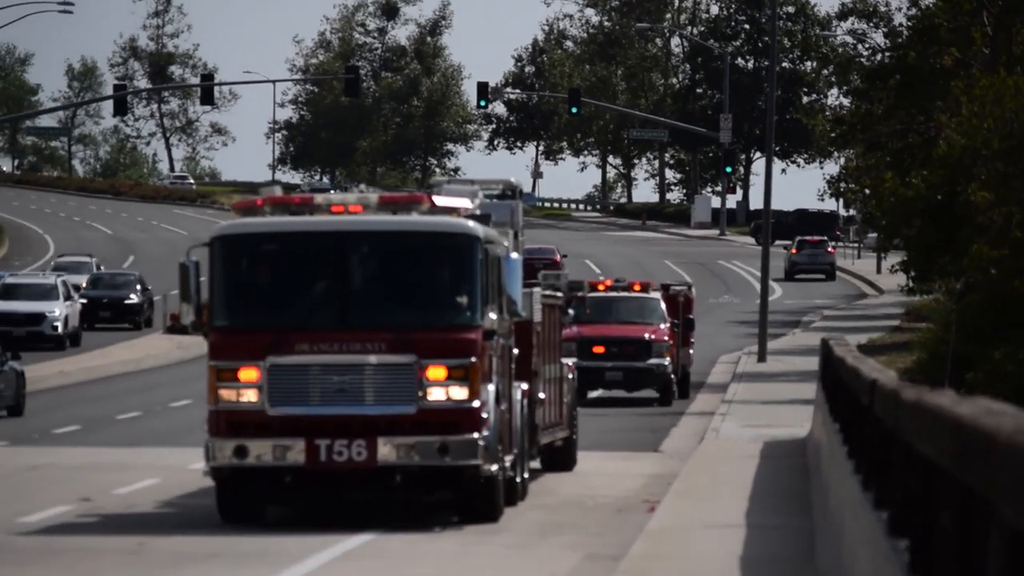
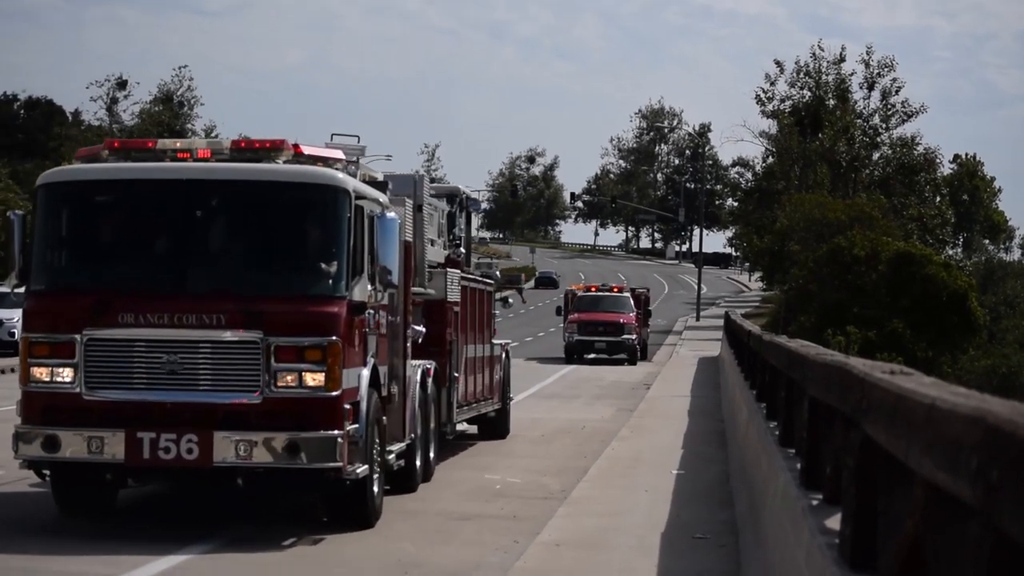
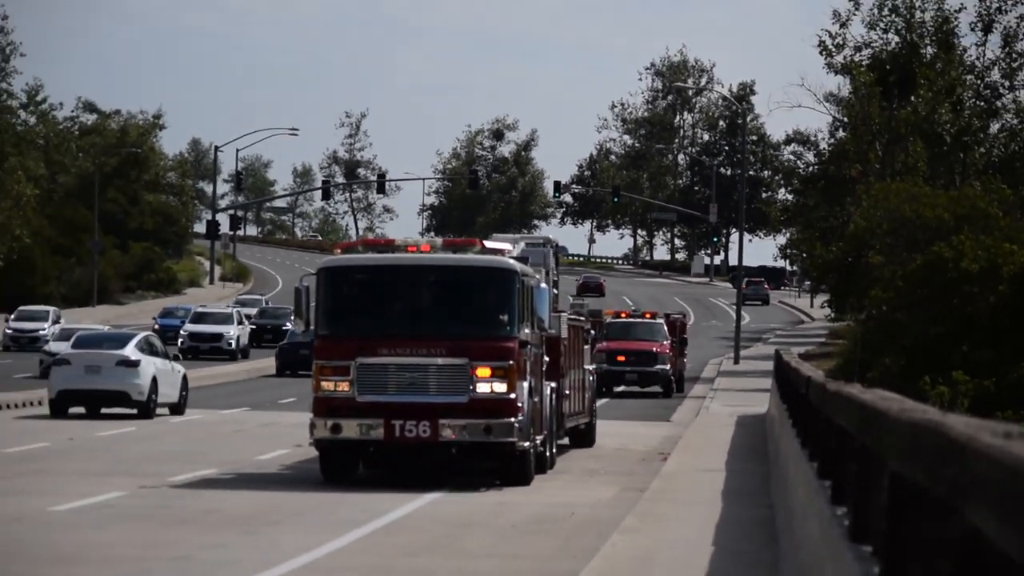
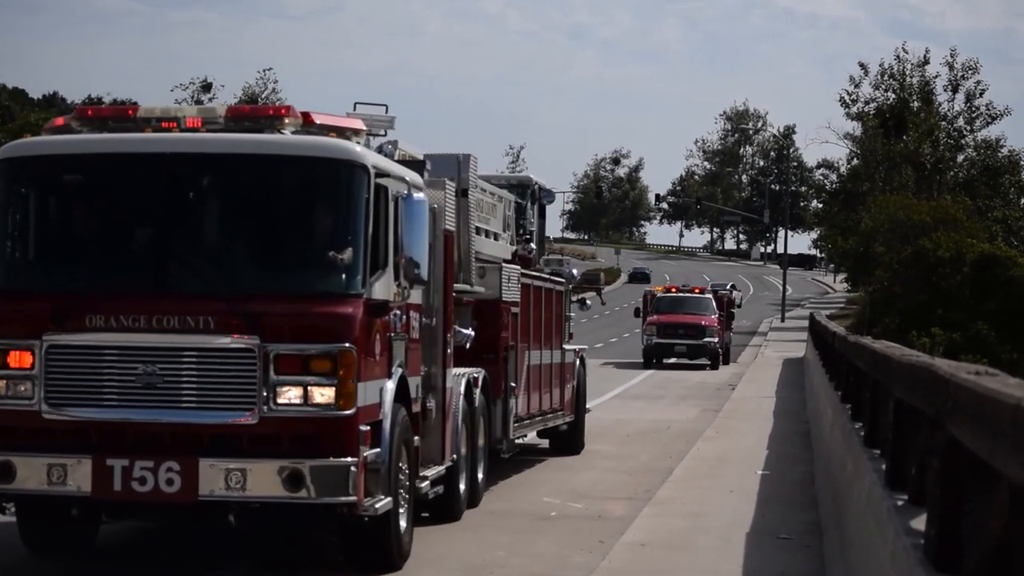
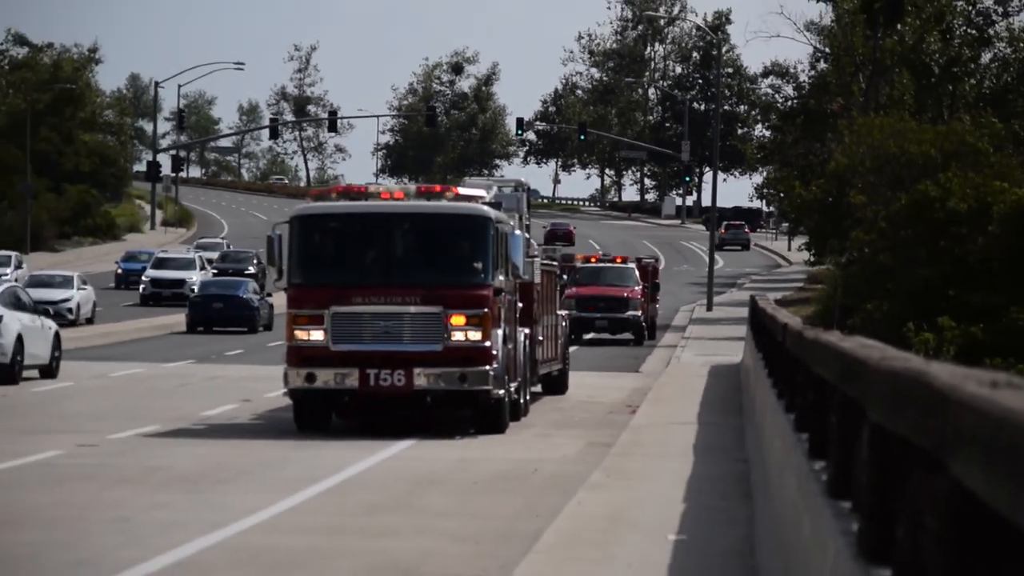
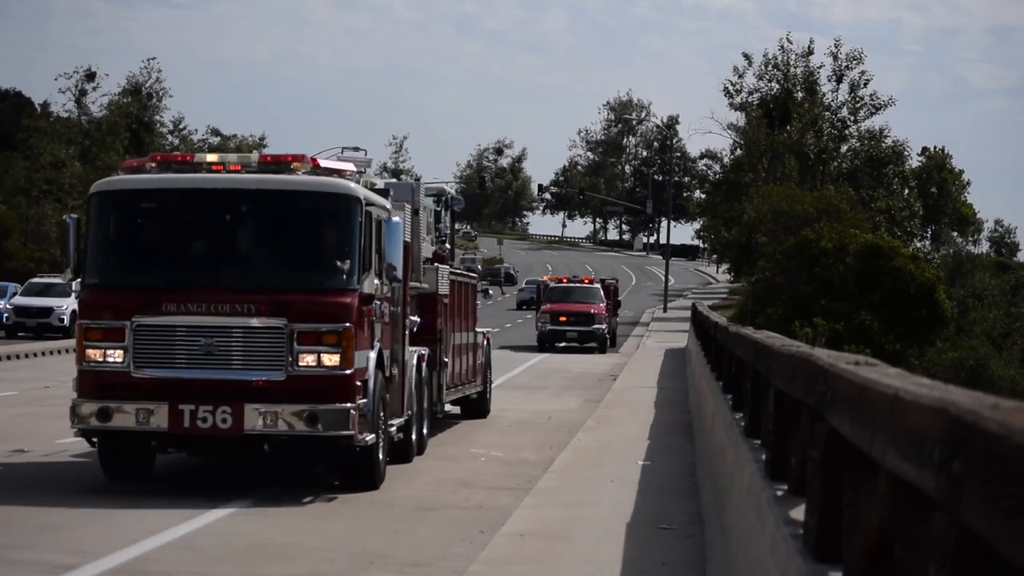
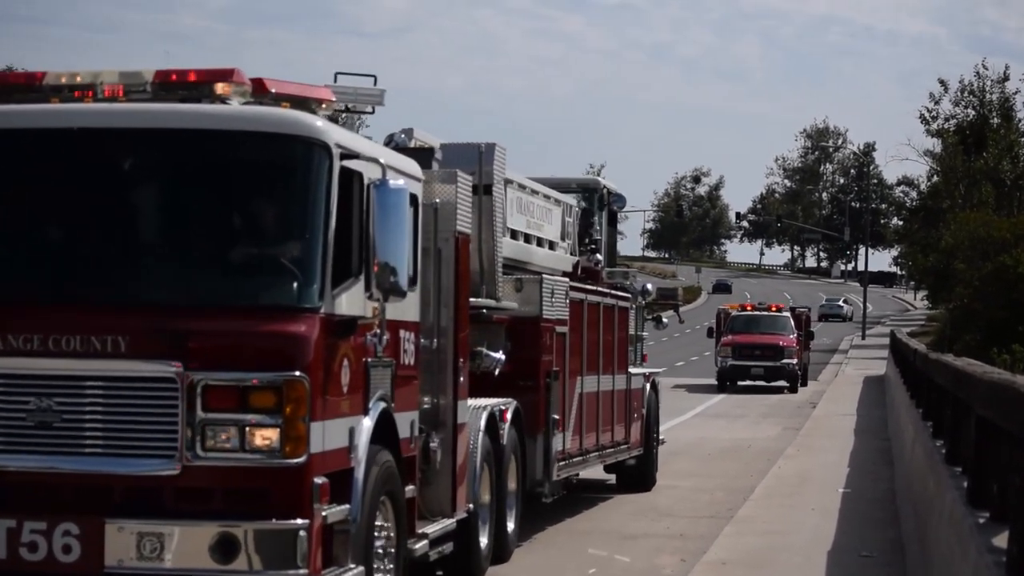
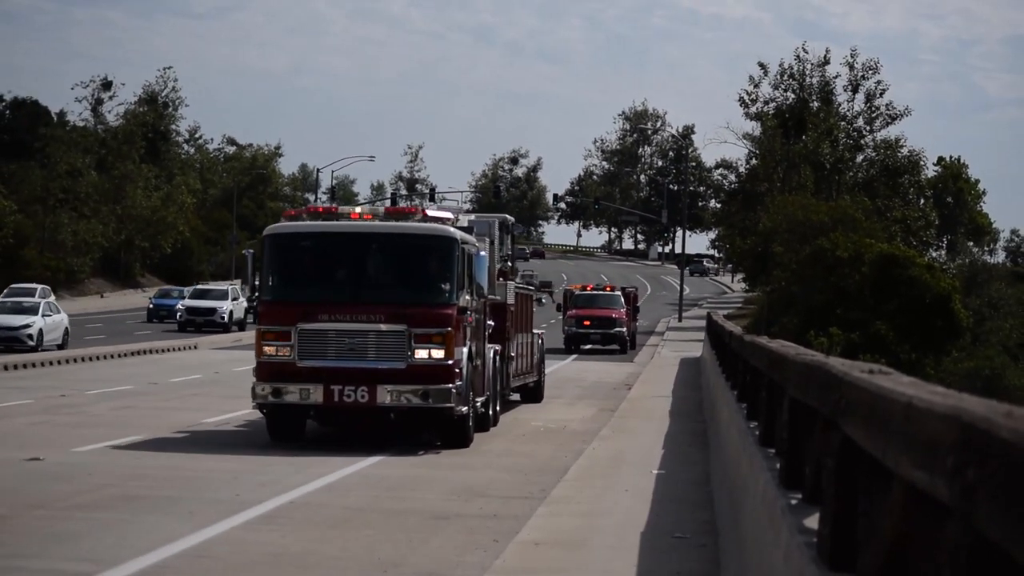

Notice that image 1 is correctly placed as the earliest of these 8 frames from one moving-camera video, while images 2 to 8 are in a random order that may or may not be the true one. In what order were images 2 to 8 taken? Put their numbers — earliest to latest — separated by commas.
5, 3, 8, 6, 2, 4, 7
